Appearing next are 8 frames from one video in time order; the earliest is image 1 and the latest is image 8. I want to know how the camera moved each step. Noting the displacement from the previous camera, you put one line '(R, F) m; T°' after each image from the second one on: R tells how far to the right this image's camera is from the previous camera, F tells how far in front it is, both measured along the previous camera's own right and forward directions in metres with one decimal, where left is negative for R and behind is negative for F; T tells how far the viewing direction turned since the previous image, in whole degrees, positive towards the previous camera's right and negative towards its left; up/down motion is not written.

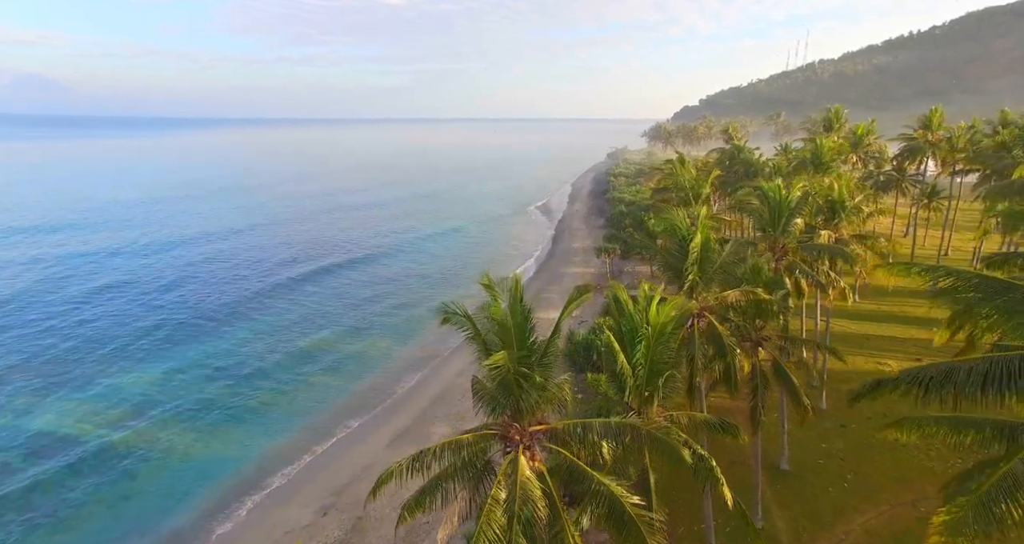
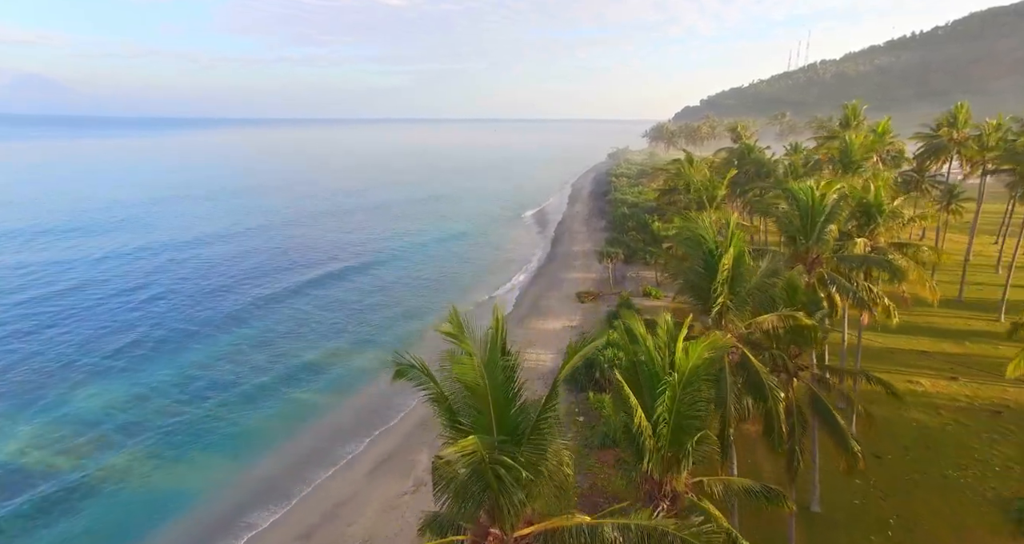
(+0.2, +2.4) m; 0°
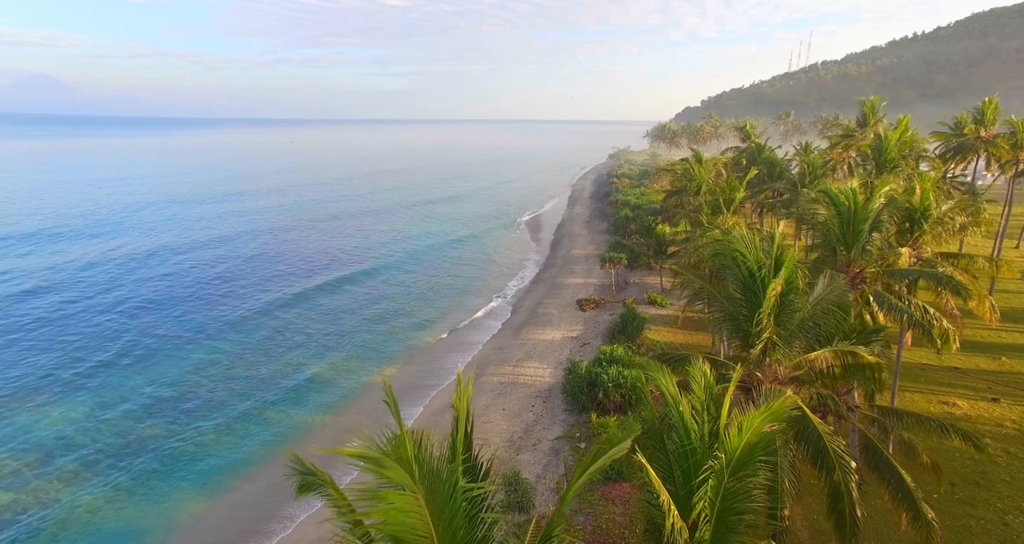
(+0.2, +2.3) m; 0°
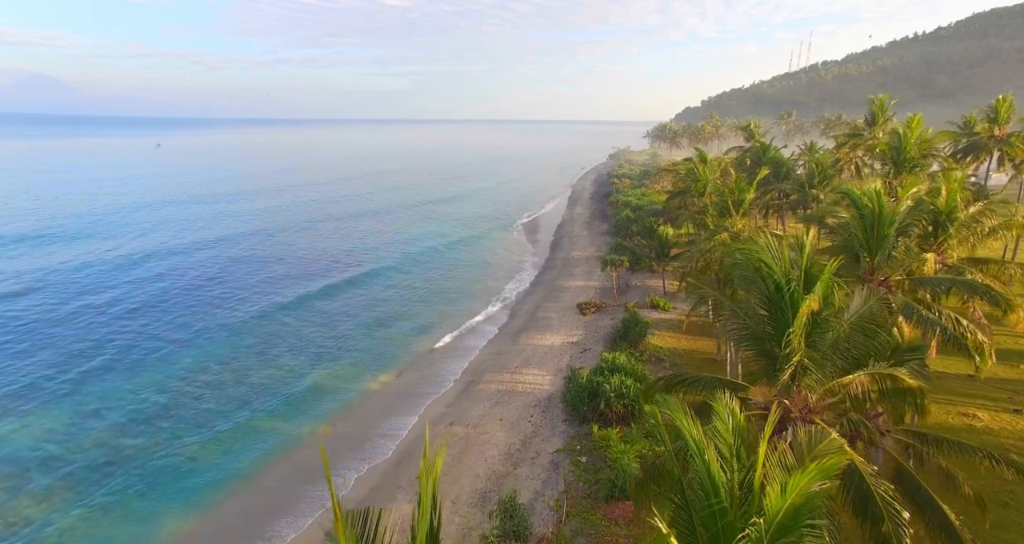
(+0.1, +1.1) m; 0°
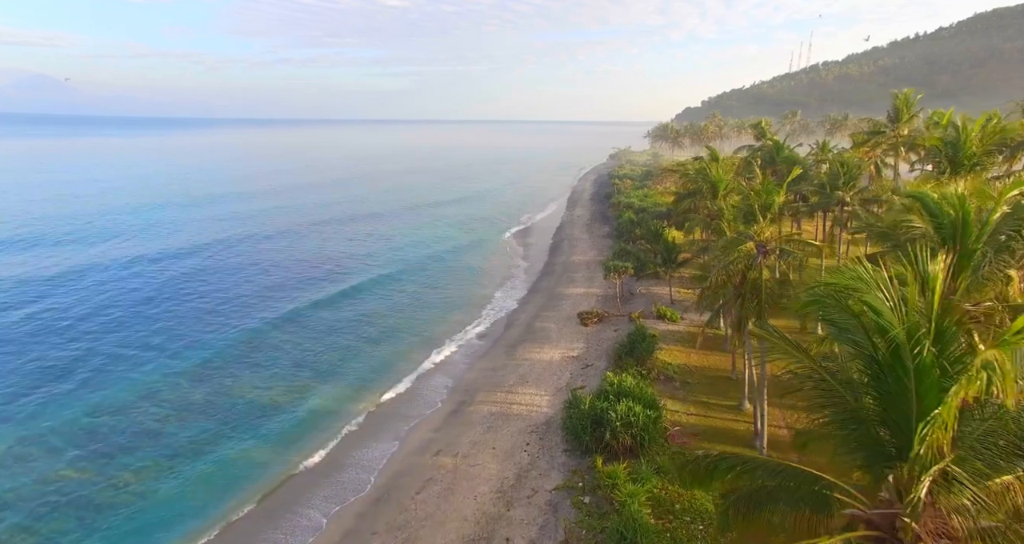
(+0.2, +2.6) m; 0°
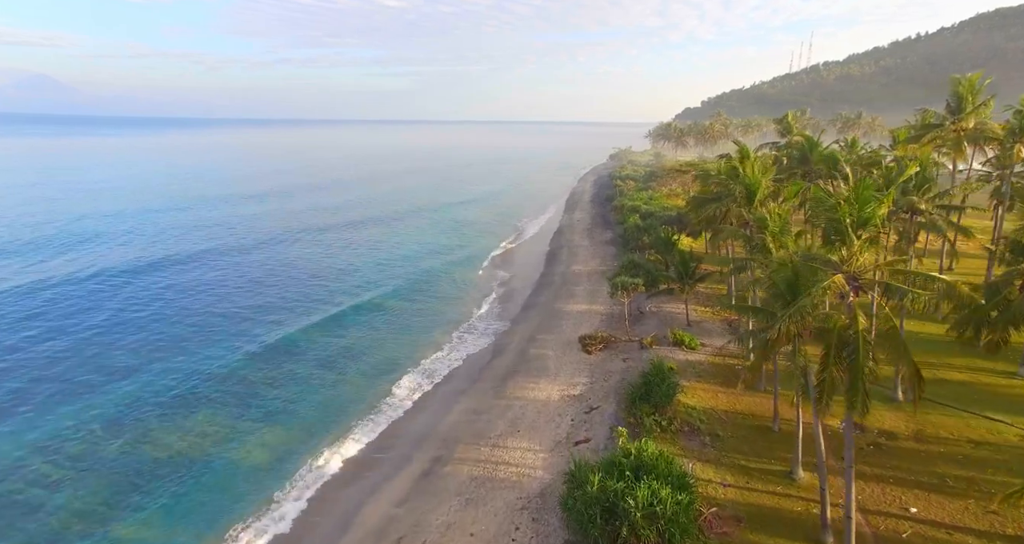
(+0.5, +5.3) m; 0°
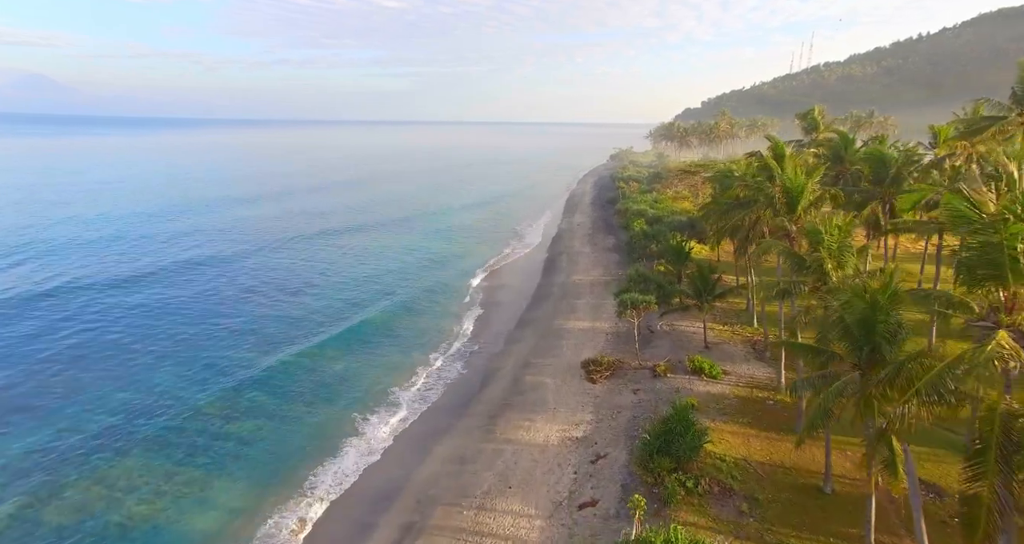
(+0.3, +4.0) m; 0°
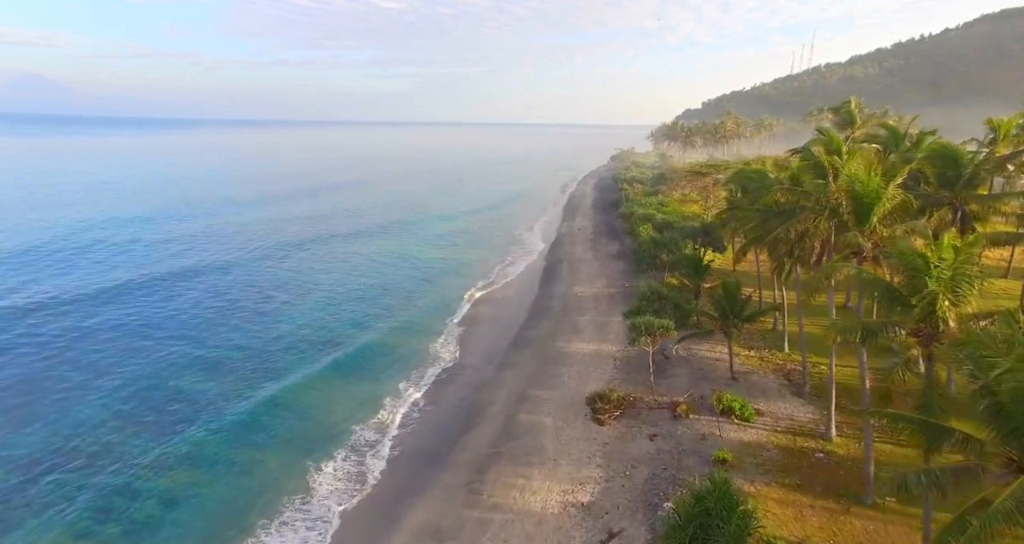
(+0.3, +4.3) m; 0°
